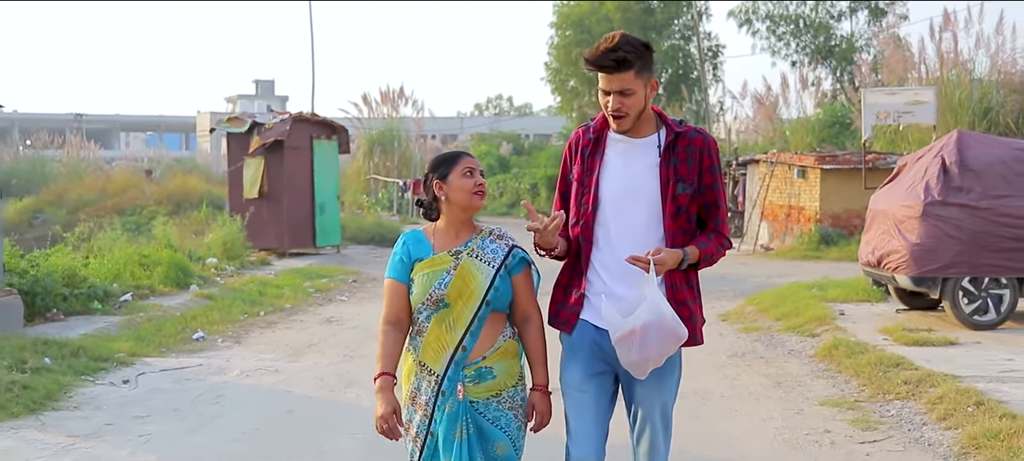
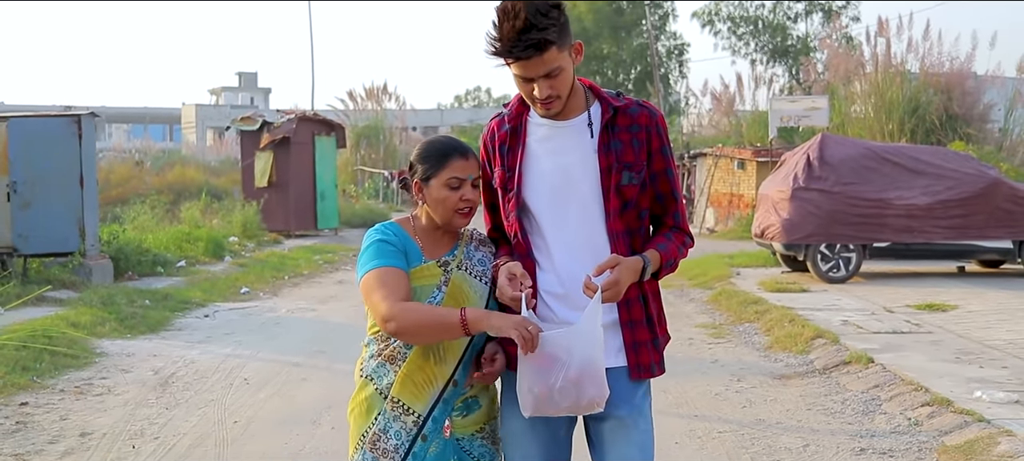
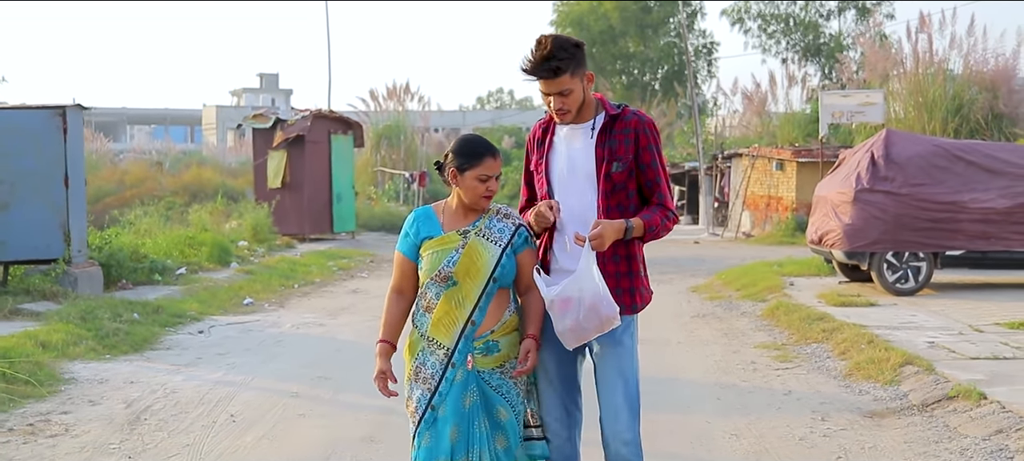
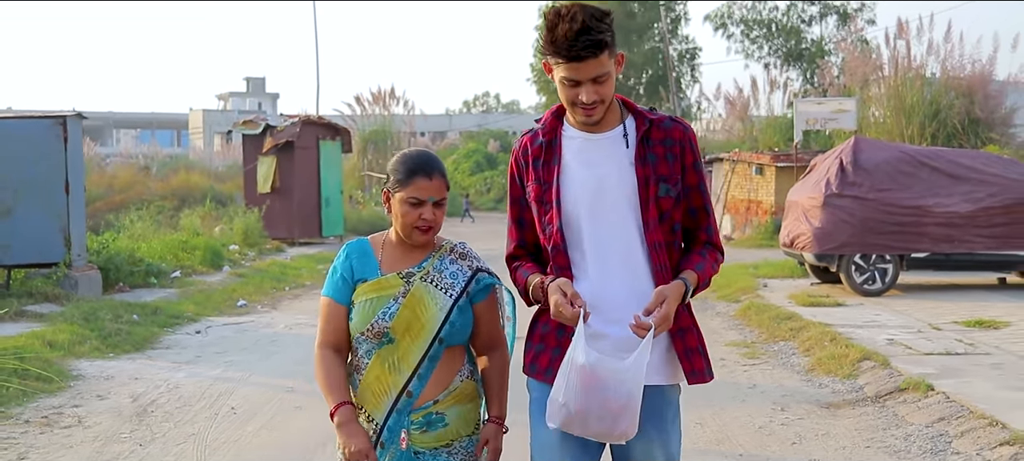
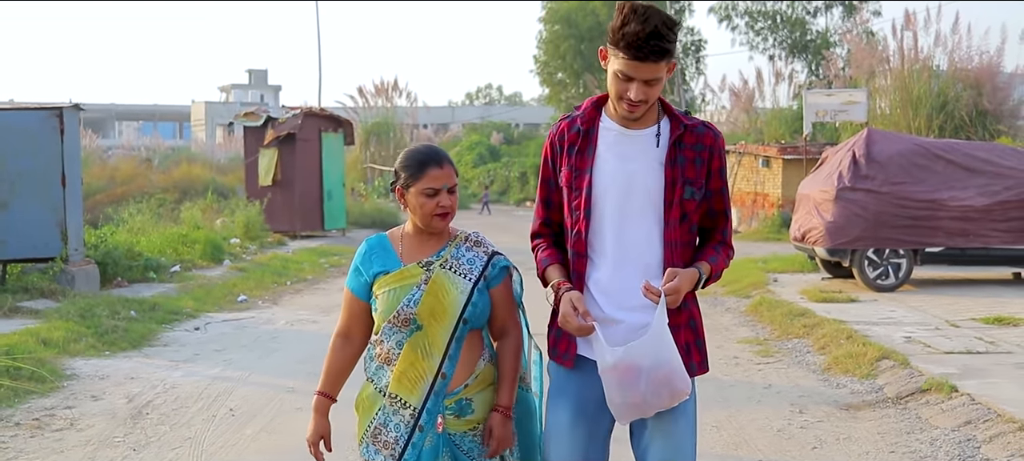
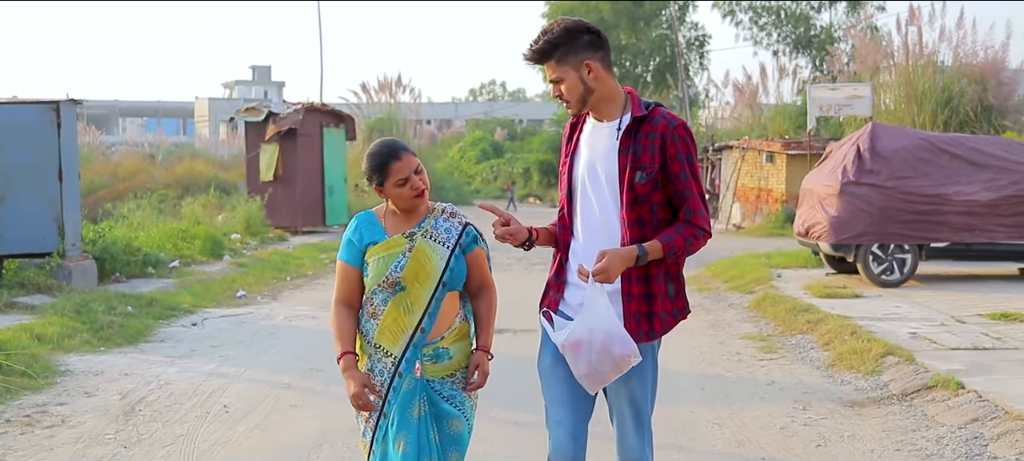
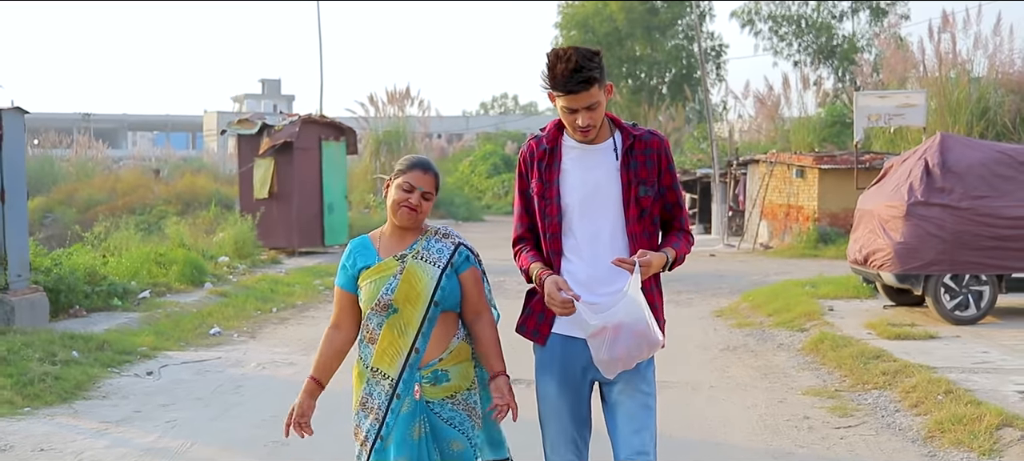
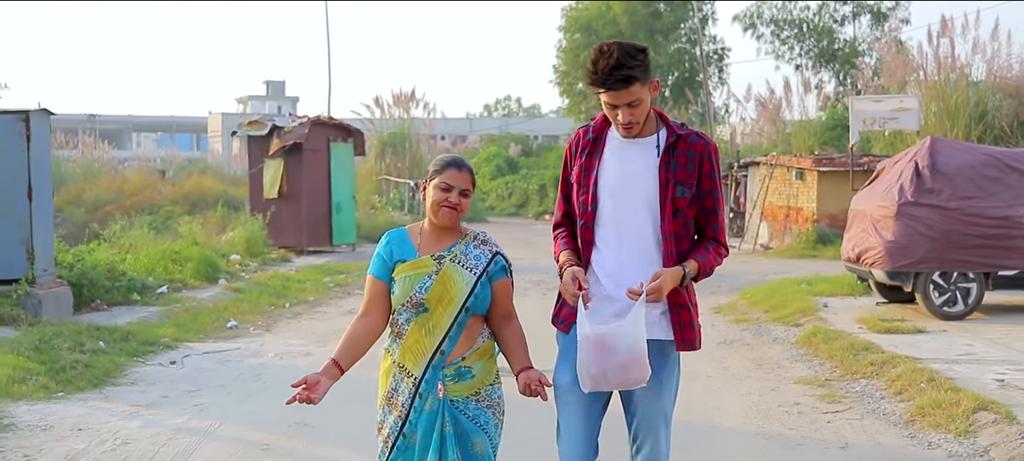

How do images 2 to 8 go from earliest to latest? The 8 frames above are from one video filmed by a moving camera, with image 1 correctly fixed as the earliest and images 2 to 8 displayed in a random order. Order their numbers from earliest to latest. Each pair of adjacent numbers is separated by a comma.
7, 8, 3, 6, 5, 4, 2
